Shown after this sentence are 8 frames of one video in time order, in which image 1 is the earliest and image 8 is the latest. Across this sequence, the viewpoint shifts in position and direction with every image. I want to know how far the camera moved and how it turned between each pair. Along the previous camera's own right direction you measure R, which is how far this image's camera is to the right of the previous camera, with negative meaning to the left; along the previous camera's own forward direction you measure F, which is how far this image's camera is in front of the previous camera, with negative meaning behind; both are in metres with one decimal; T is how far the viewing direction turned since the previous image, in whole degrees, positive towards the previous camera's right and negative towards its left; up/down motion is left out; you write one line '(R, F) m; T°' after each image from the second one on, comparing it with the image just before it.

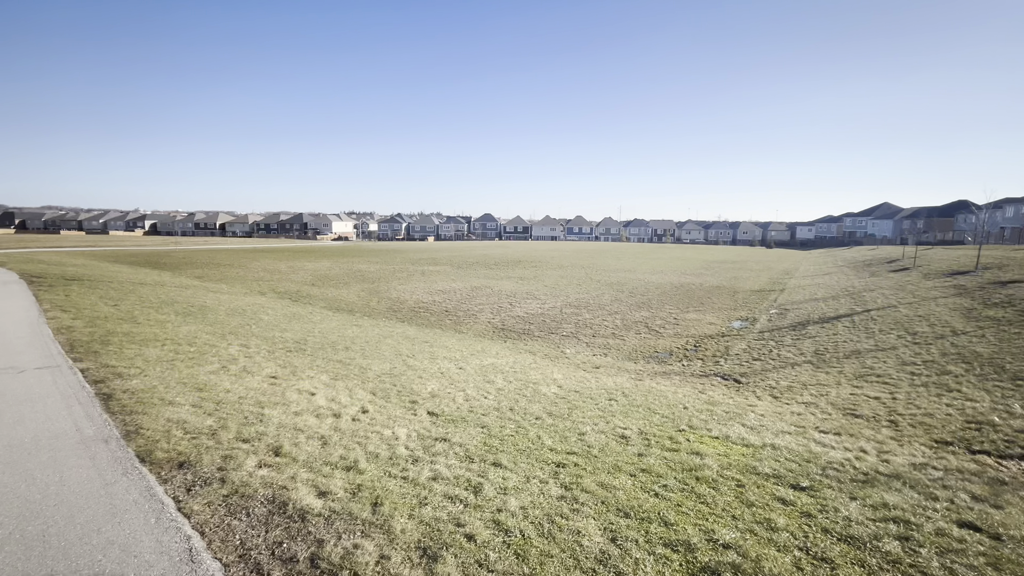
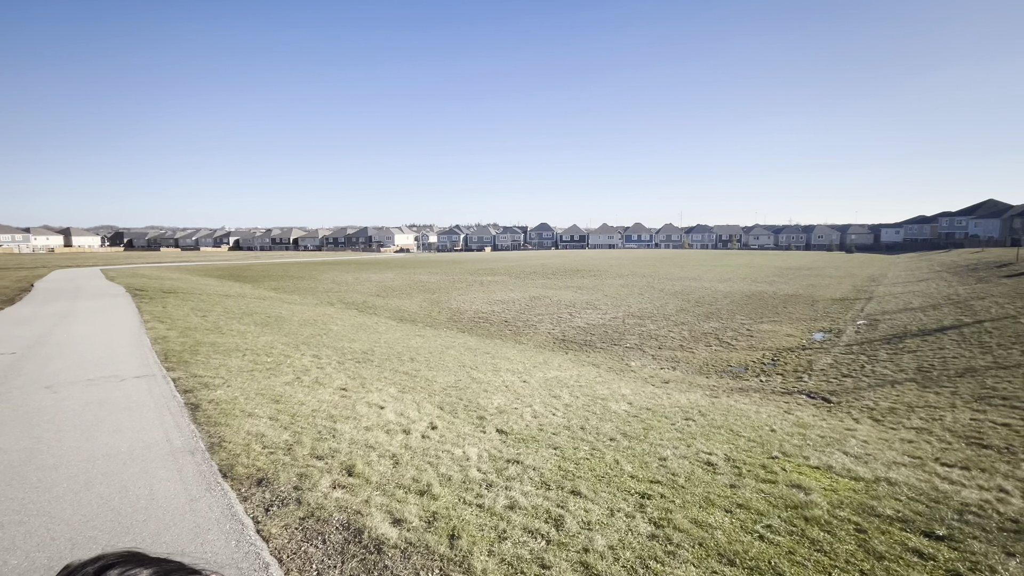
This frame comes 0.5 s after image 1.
(-0.2, +0.3) m; -7°
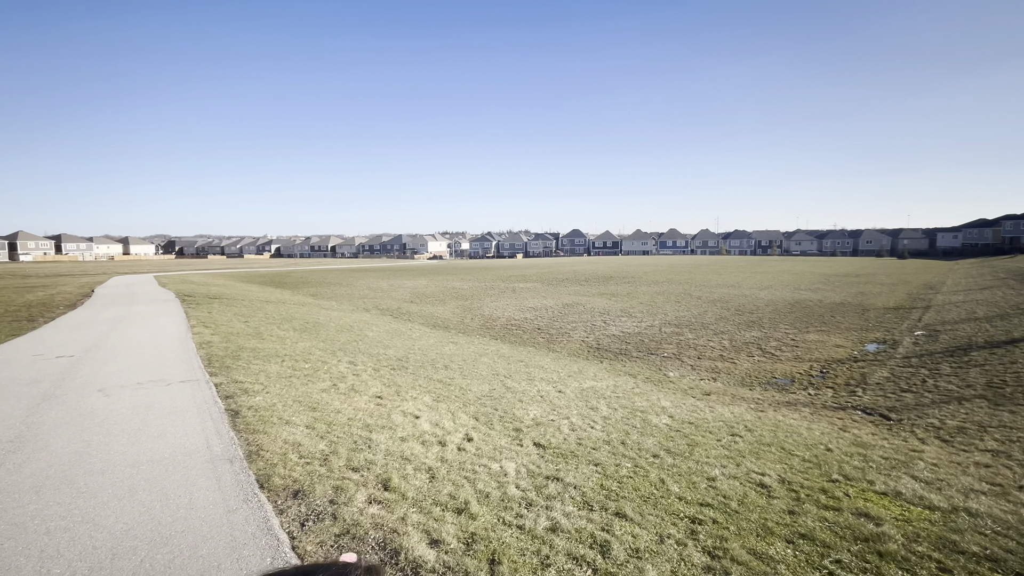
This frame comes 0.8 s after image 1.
(-0.1, +0.2) m; -4°
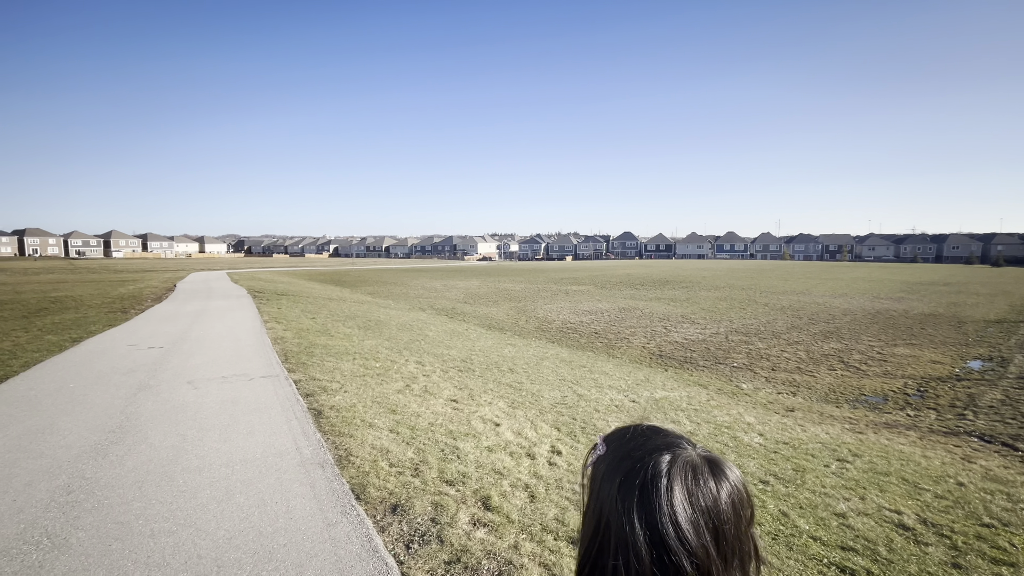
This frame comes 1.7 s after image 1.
(-0.5, +0.4) m; -6°
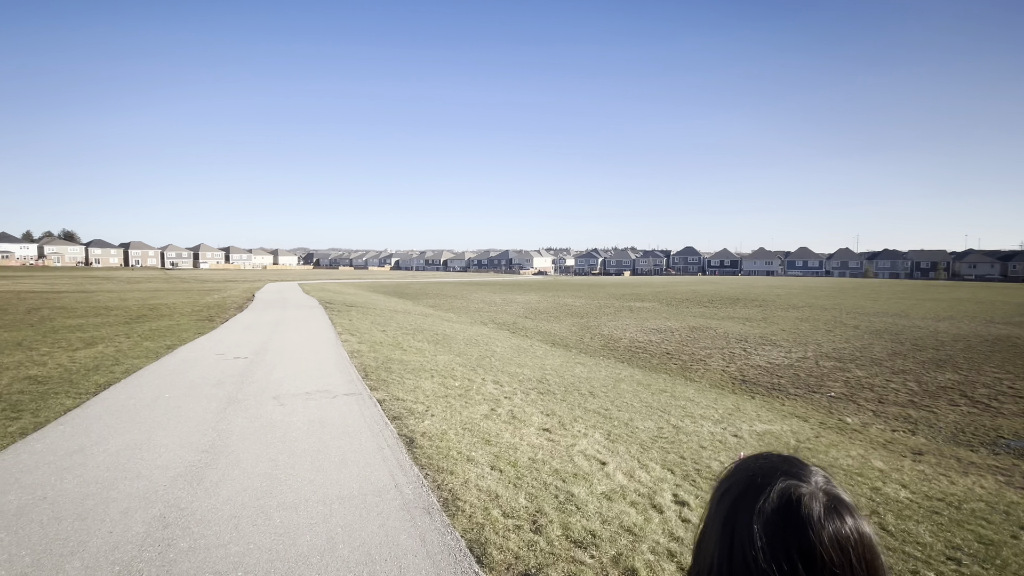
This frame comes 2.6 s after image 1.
(-0.6, +0.6) m; -7°
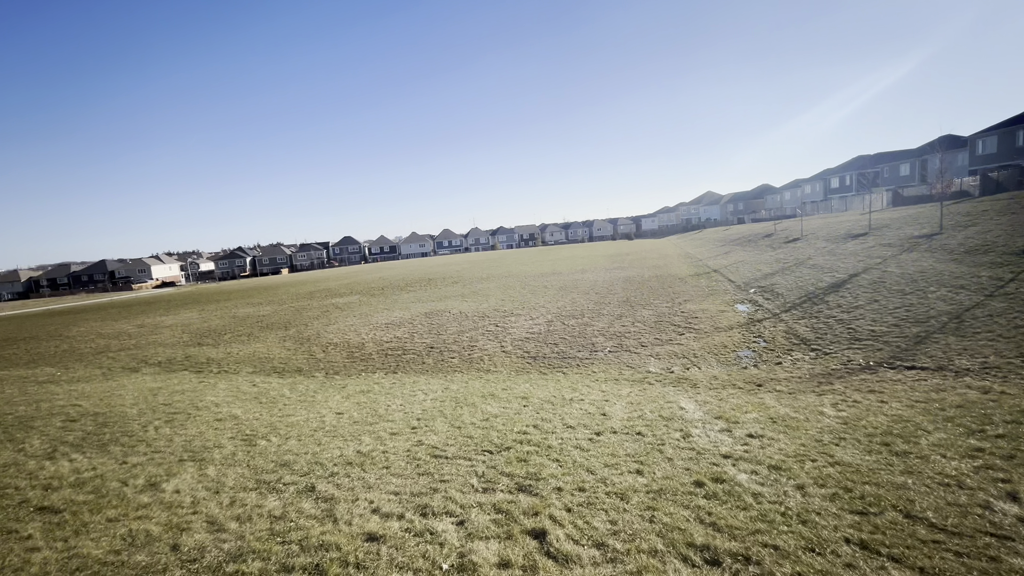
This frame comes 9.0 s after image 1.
(+9.8, -0.8) m; +11°
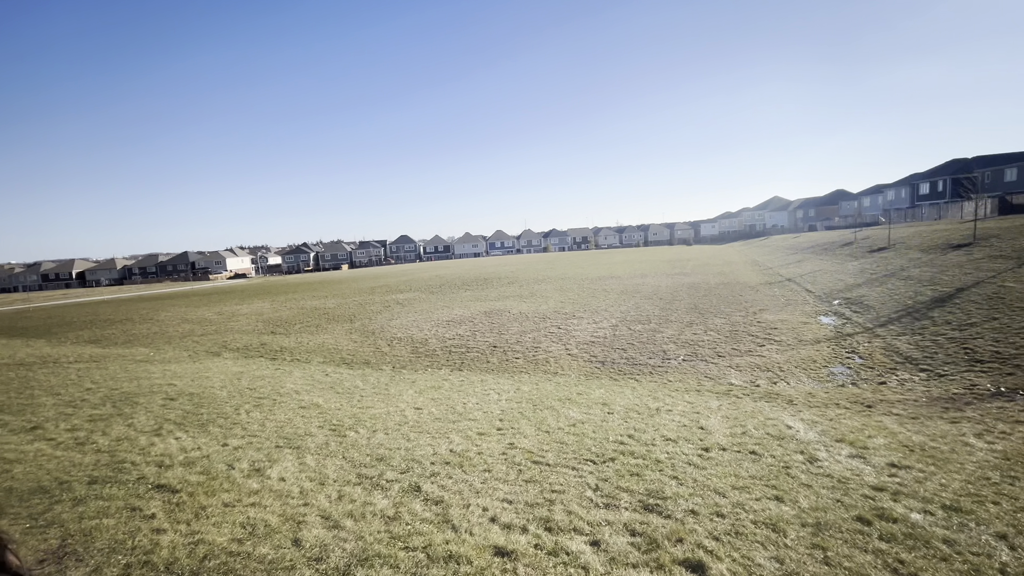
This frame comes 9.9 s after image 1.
(-0.8, +0.3) m; -6°
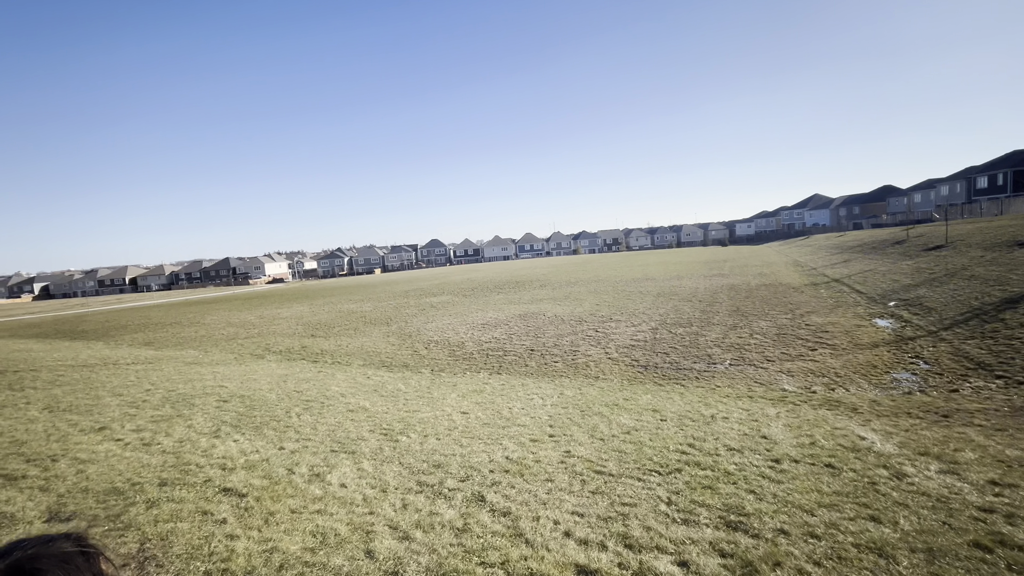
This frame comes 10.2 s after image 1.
(-0.4, +0.2) m; -4°
